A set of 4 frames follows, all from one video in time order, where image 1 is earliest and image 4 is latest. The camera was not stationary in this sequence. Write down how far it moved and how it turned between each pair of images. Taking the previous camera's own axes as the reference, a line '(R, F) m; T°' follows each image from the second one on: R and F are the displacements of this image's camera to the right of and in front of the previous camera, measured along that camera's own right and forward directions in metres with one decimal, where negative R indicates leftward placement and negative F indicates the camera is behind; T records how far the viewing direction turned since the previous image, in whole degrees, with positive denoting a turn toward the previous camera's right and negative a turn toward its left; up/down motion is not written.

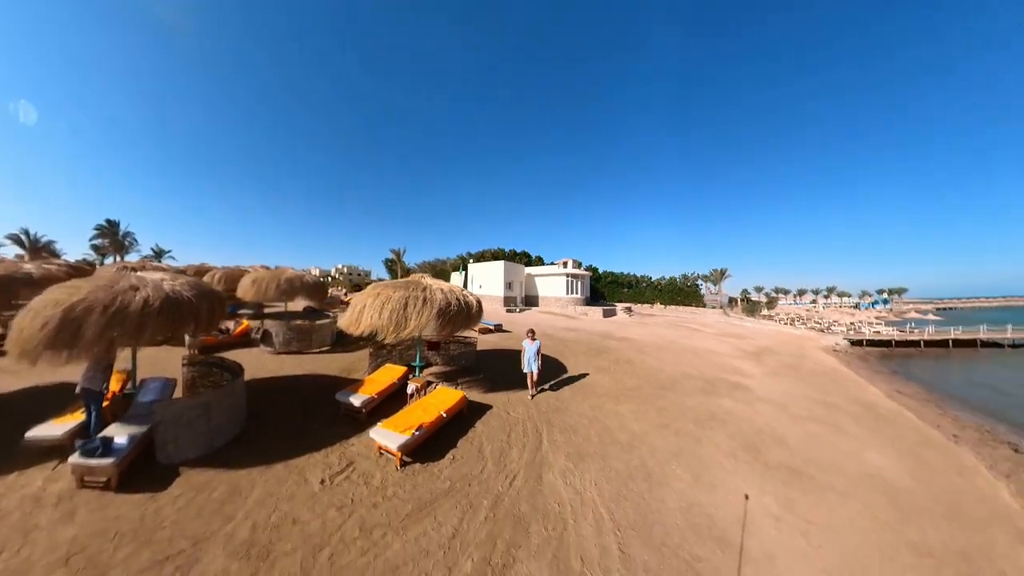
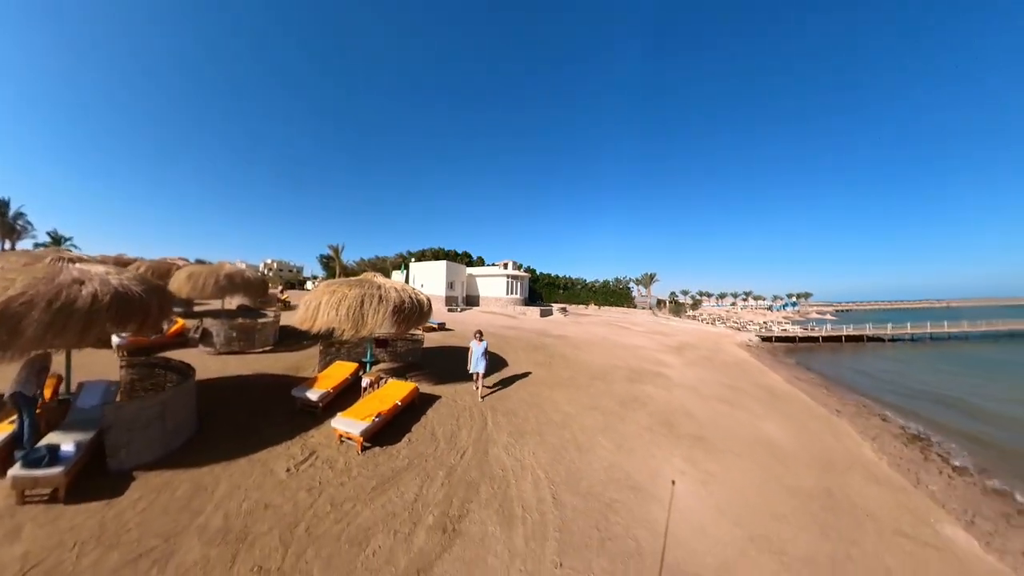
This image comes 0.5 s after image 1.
(-0.2, -0.8) m; +9°
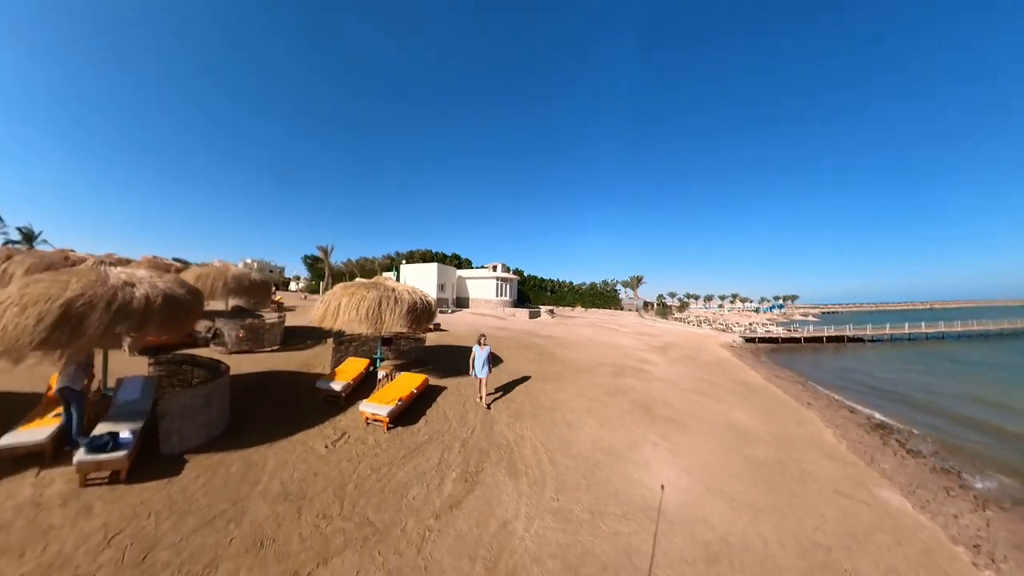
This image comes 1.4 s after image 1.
(-0.2, -1.1) m; +2°
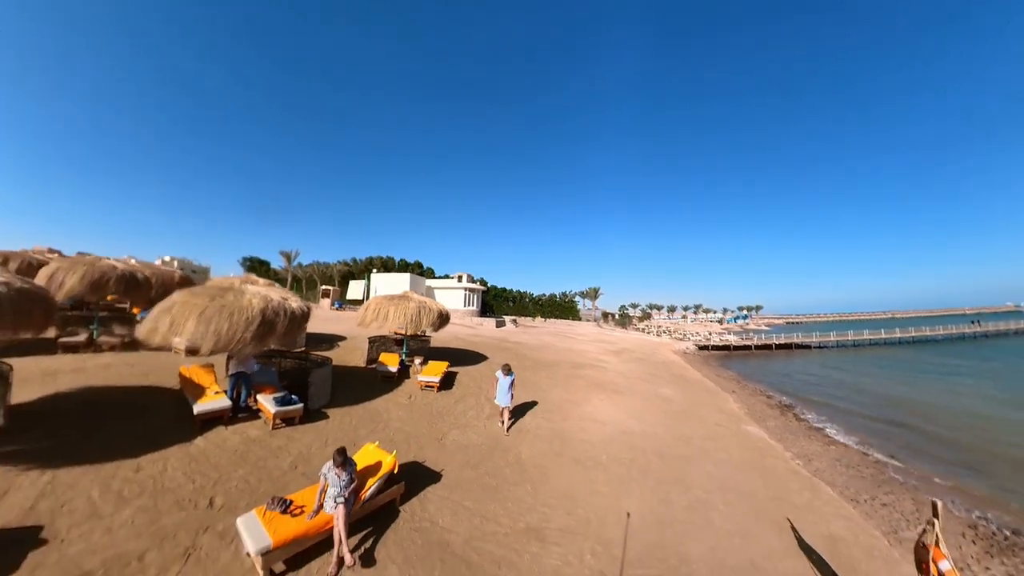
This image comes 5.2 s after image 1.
(-1.1, -3.8) m; +6°
